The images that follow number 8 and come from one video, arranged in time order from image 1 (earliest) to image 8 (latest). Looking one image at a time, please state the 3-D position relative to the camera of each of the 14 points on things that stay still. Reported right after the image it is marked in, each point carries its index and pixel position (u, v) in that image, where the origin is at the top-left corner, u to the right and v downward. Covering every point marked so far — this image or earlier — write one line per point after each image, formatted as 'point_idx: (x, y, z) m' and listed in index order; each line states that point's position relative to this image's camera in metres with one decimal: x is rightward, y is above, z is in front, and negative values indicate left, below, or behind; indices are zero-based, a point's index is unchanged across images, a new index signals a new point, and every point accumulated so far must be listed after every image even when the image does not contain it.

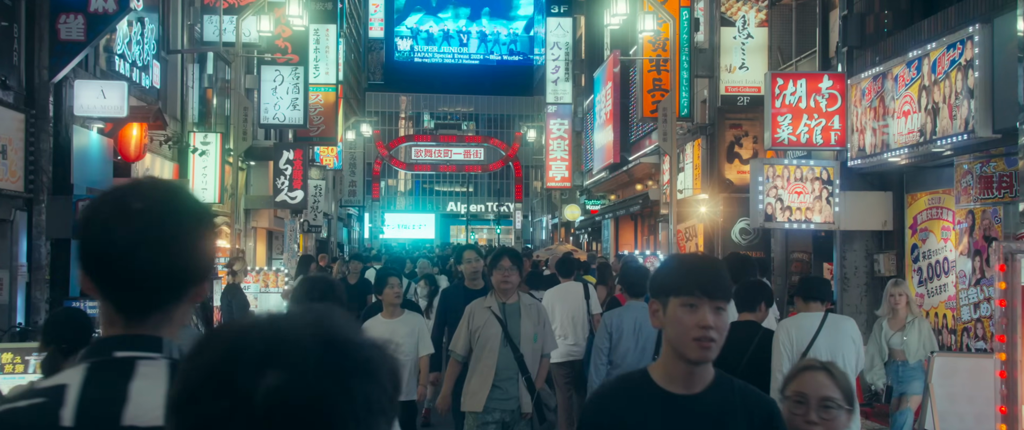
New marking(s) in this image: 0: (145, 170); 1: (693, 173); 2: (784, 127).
0: (-6.5, +0.8, +15.4) m
1: (+3.9, +0.9, +18.7) m
2: (+3.5, +1.1, +11.3) m
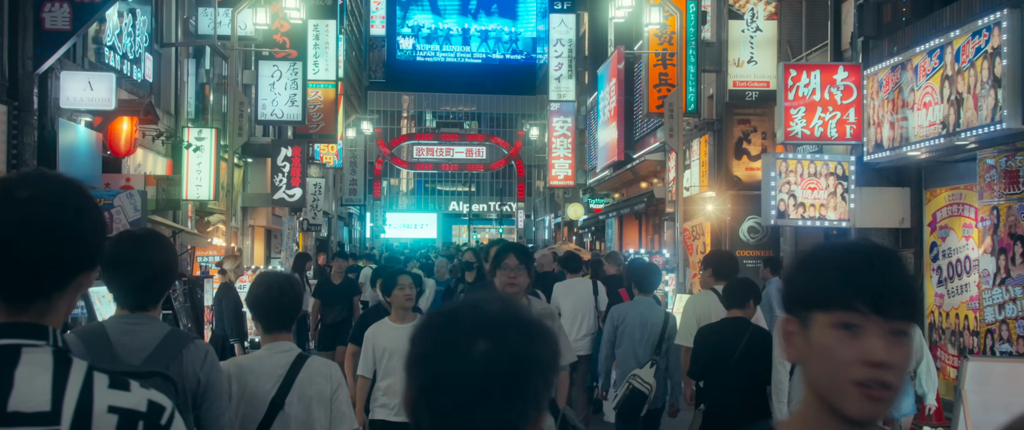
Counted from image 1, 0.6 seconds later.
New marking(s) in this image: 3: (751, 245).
0: (-6.4, +0.8, +15.0) m
1: (+3.9, +0.9, +18.2) m
2: (+3.6, +1.2, +10.8) m
3: (+4.7, -0.6, +17.0) m
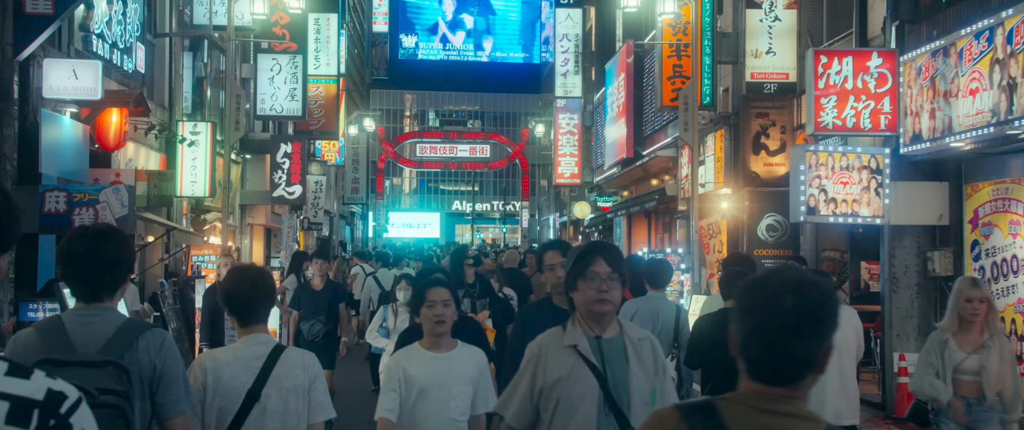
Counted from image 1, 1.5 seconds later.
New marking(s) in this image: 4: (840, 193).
0: (-6.3, +0.9, +14.3) m
1: (+4.1, +1.0, +17.5) m
2: (+3.7, +1.2, +10.1) m
3: (+4.8, -0.5, +16.3) m
4: (+3.9, +0.3, +10.3) m
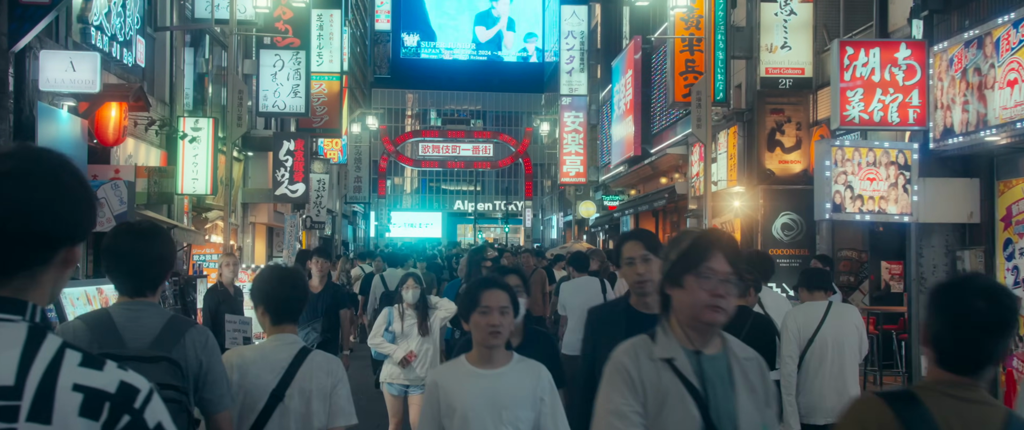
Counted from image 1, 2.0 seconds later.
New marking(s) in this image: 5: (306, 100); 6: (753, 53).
0: (-6.1, +0.9, +13.9) m
1: (+4.2, +1.0, +17.1) m
2: (+3.8, +1.3, +9.8) m
3: (+5.0, -0.5, +15.9) m
4: (+4.0, +0.3, +9.9) m
5: (-4.7, +2.6, +20.0) m
6: (+4.4, +2.9, +15.9) m
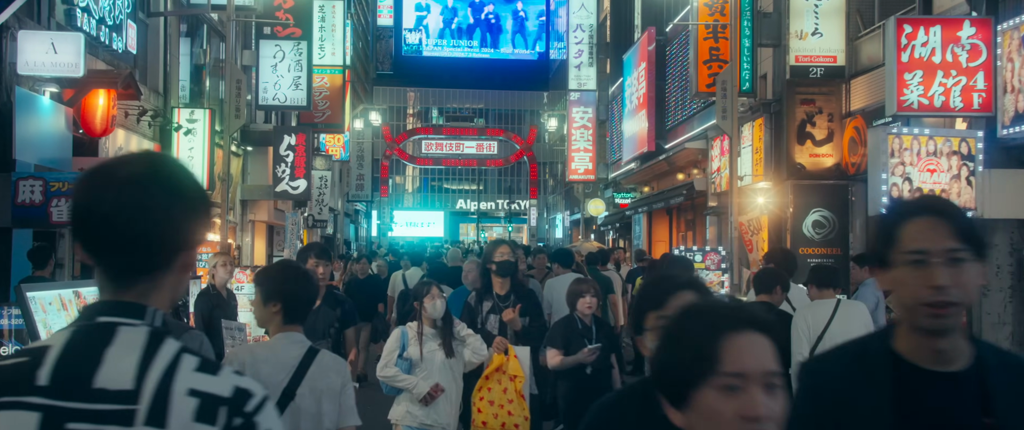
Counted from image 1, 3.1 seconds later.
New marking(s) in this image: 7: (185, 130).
0: (-5.9, +1.0, +13.0) m
1: (+4.5, +1.1, +16.2) m
2: (+4.1, +1.3, +8.9) m
3: (+5.2, -0.5, +15.0) m
4: (+4.3, +0.3, +9.0) m
5: (-4.5, +2.7, +19.1) m
6: (+4.6, +3.0, +15.0) m
7: (-5.5, +1.4, +14.6) m
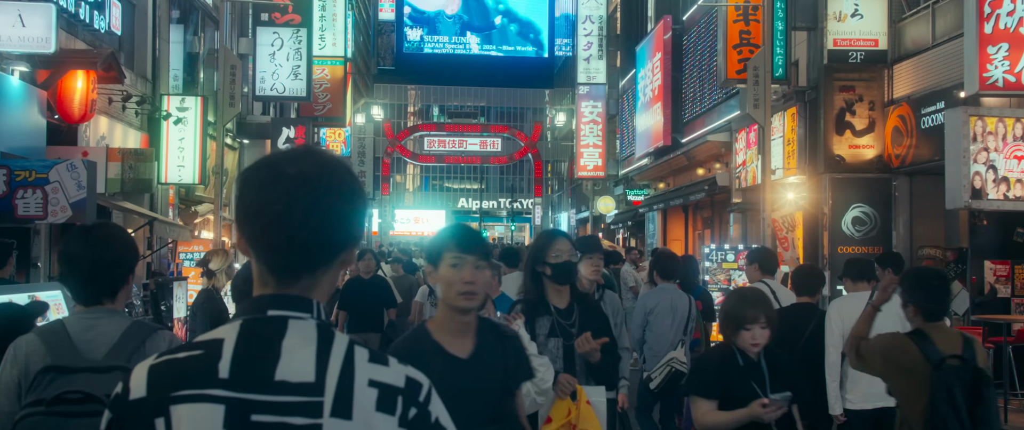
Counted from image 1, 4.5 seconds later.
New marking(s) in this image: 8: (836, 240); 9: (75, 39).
0: (-5.6, +1.0, +11.9) m
1: (+4.7, +1.1, +15.1) m
2: (+4.3, +1.4, +7.8) m
3: (+5.5, -0.4, +13.9) m
4: (+4.5, +0.4, +7.9) m
5: (-4.2, +2.8, +18.0) m
6: (+4.9, +3.1, +13.9) m
7: (-5.2, +1.5, +13.6) m
8: (+5.2, -0.4, +13.9) m
9: (-5.7, +2.3, +11.3) m
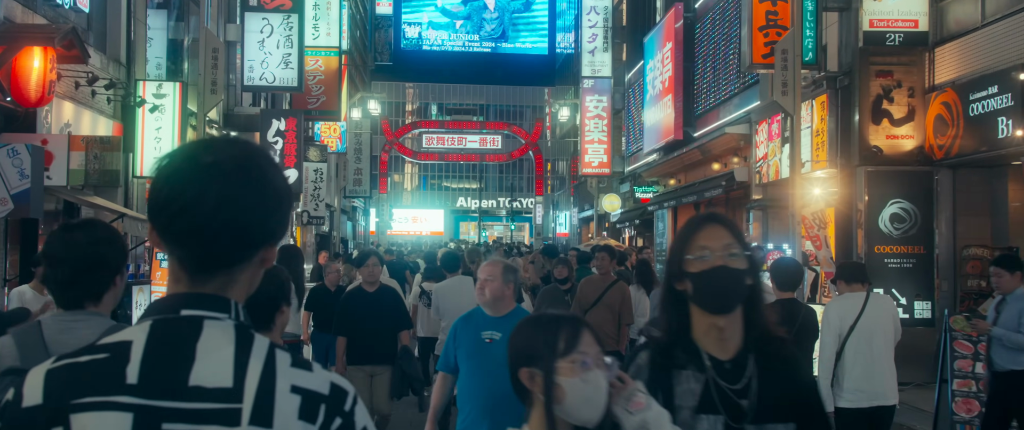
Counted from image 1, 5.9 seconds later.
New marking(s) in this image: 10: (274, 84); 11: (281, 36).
0: (-5.5, +1.1, +10.8) m
1: (+4.8, +1.2, +14.0) m
2: (+4.4, +1.4, +6.6) m
3: (+5.6, -0.3, +12.8) m
4: (+4.6, +0.5, +6.8) m
5: (-4.1, +2.8, +16.9) m
6: (+5.0, +3.1, +12.8) m
7: (-5.1, +1.5, +12.4) m
8: (+5.3, -0.4, +12.7) m
9: (-5.6, +2.3, +10.2) m
10: (-4.6, +2.6, +17.0) m
11: (-4.5, +3.5, +16.9) m
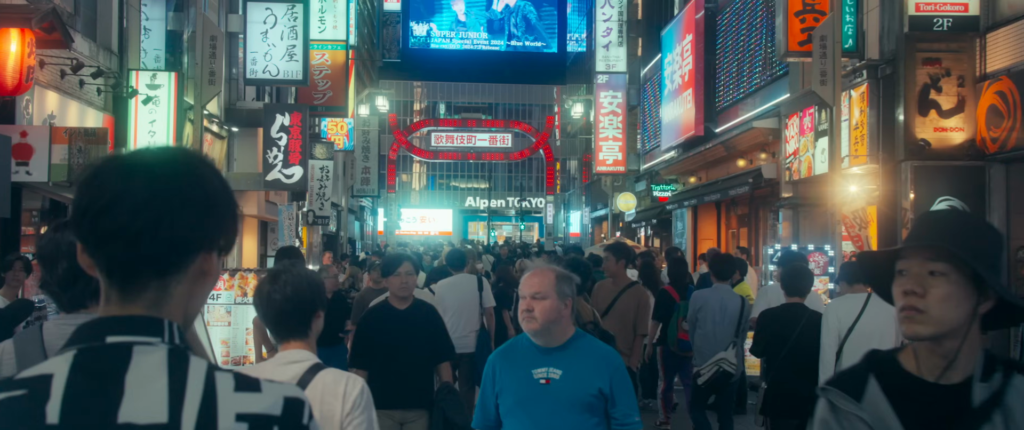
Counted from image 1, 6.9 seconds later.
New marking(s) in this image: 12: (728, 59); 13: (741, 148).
0: (-5.3, +1.1, +10.0) m
1: (+5.1, +1.2, +13.1) m
2: (+4.6, +1.4, +5.7) m
3: (+5.8, -0.3, +11.9) m
4: (+4.8, +0.5, +5.9) m
5: (-3.8, +2.8, +16.1) m
6: (+5.2, +3.1, +11.9) m
7: (-4.9, +1.6, +11.6) m
8: (+5.5, -0.4, +11.8) m
9: (-5.3, +2.3, +9.4) m
10: (-4.4, +2.6, +16.1) m
11: (-4.2, +3.5, +16.0) m
12: (+4.9, +3.5, +19.7) m
13: (+4.9, +1.5, +19.2) m
